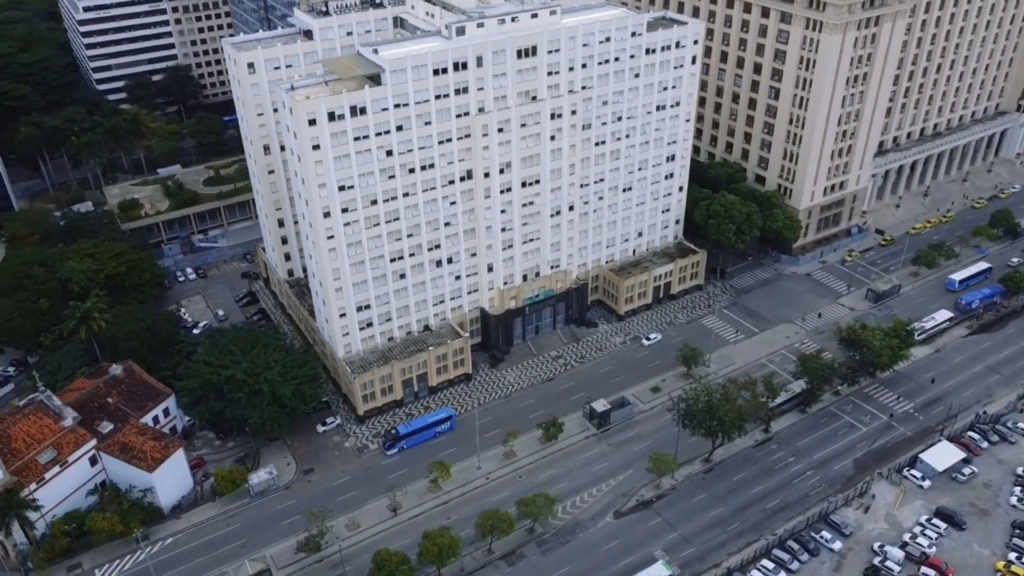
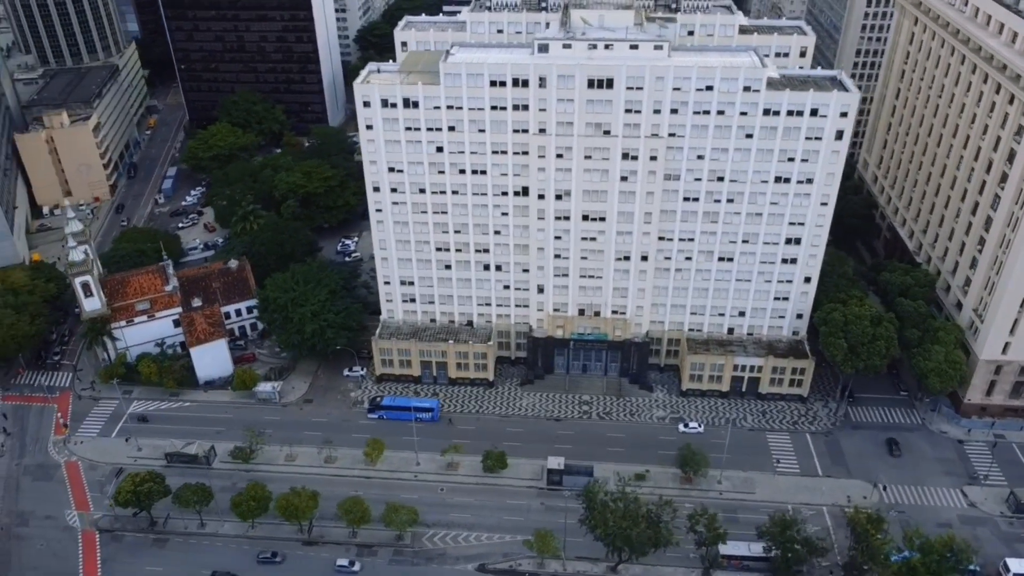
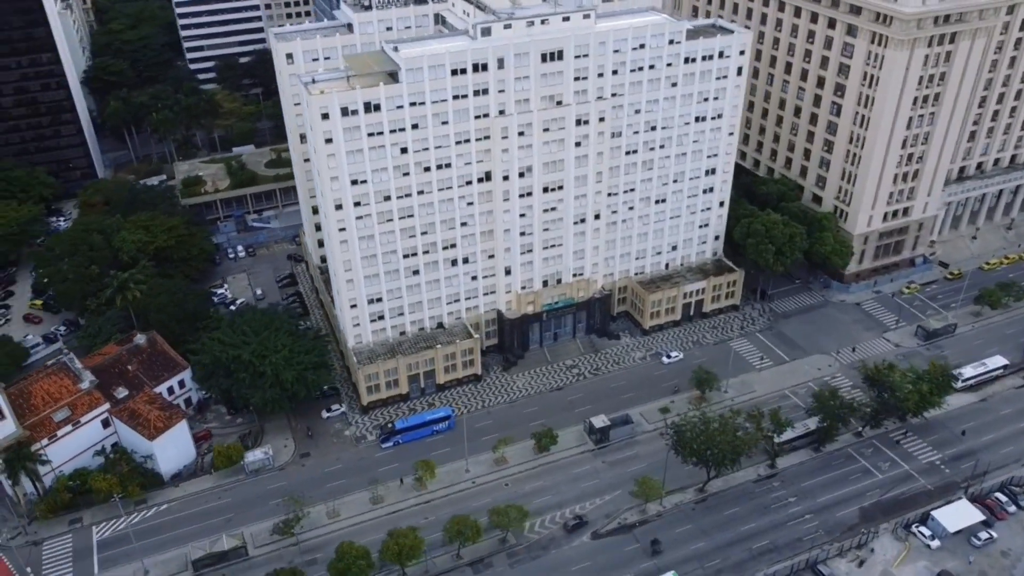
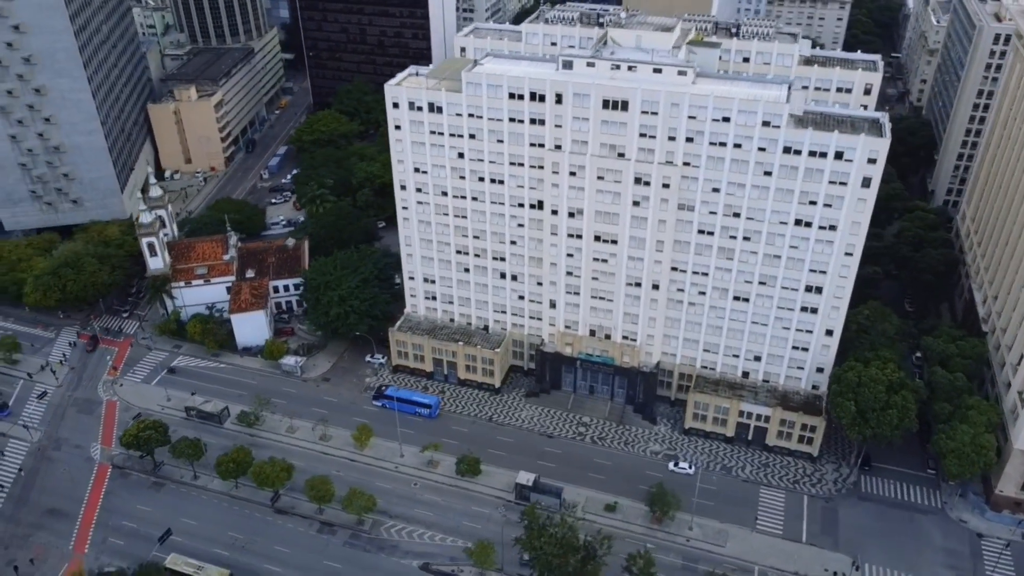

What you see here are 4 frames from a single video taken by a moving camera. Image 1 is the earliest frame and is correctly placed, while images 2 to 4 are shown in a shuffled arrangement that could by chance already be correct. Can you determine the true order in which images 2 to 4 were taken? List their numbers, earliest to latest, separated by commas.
3, 2, 4
